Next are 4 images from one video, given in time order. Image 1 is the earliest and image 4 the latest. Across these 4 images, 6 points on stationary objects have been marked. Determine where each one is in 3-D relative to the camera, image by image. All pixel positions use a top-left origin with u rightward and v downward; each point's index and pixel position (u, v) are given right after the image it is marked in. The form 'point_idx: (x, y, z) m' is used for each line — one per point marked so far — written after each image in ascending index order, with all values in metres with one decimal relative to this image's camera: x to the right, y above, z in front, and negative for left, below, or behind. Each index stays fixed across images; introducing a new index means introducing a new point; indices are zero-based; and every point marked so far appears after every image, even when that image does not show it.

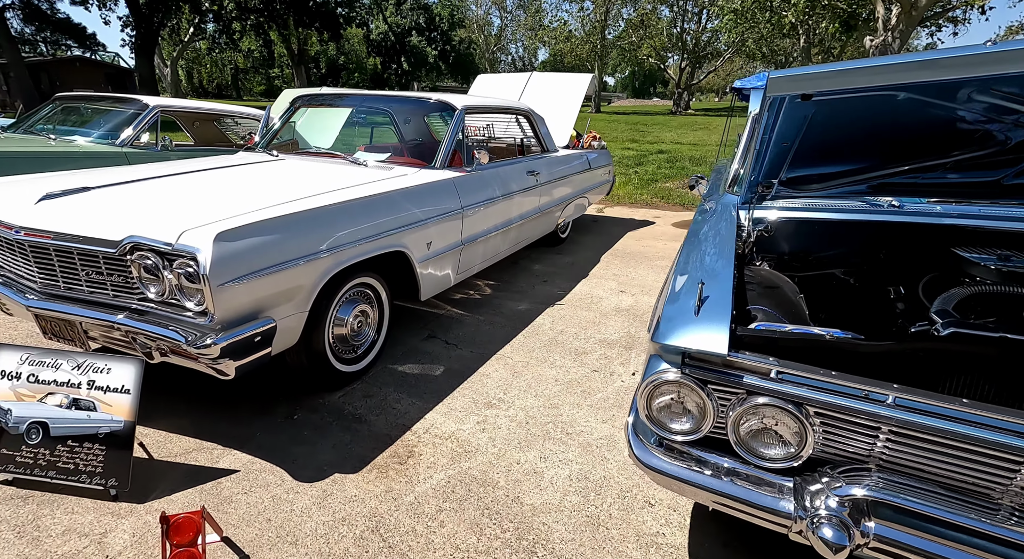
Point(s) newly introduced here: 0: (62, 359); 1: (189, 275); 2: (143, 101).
0: (-1.8, -0.3, +2.3) m
1: (-1.3, 0.0, +2.3) m
2: (-4.0, +1.9, +6.3) m
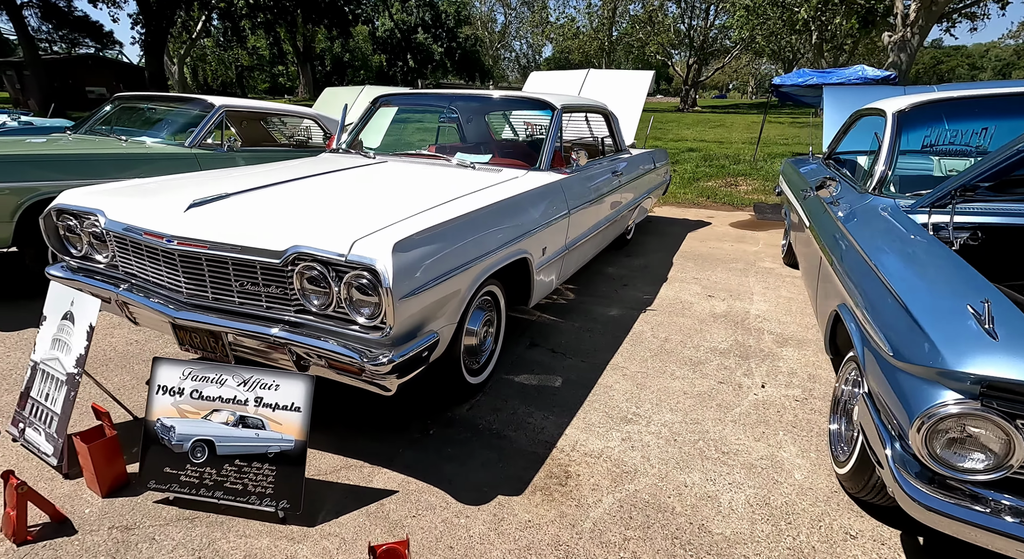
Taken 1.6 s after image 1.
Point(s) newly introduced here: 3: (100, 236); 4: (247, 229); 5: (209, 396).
0: (-1.1, -0.4, +2.2) m
1: (-0.6, 0.0, +2.2) m
2: (-3.2, +1.9, +6.2) m
3: (-2.0, +0.2, +2.8) m
4: (-1.1, +0.2, +2.3) m
5: (-1.2, -0.4, +2.3) m
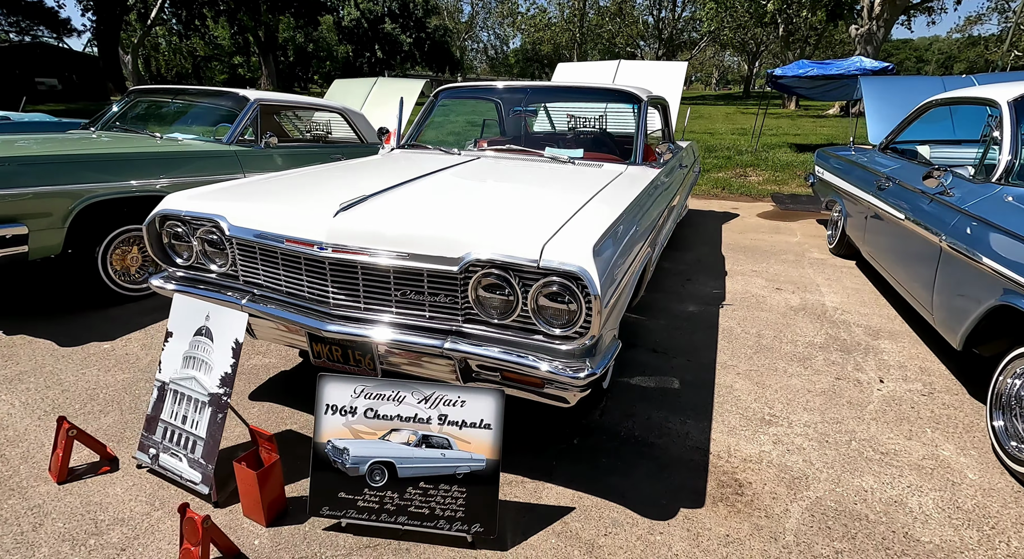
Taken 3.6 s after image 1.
0: (-0.4, -0.4, +2.1) m
1: (+0.2, -0.1, +2.0) m
2: (-2.7, +1.9, +5.9) m
3: (-1.3, +0.2, +2.6) m
4: (-0.4, +0.2, +2.2) m
5: (-0.4, -0.5, +2.1) m
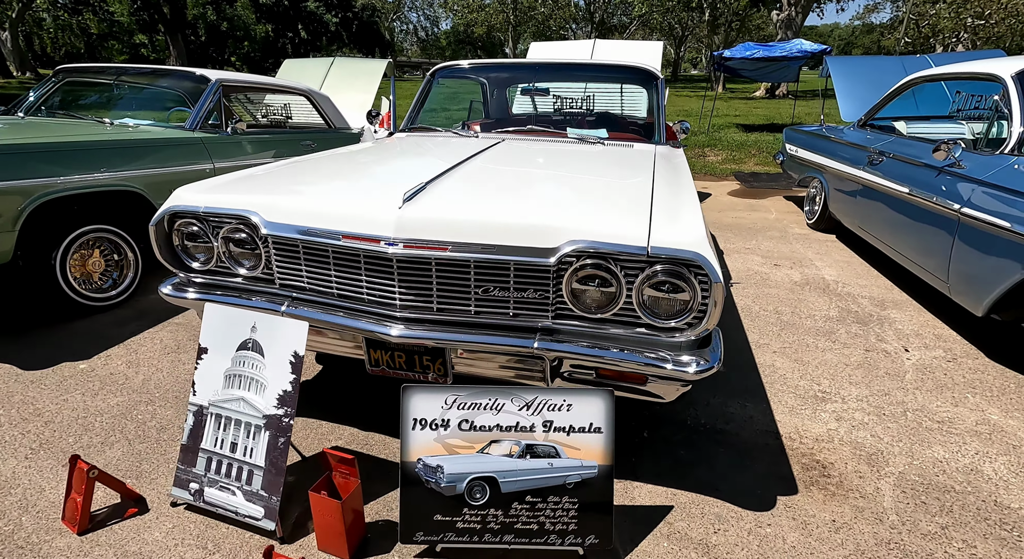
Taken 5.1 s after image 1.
0: (0.0, -0.4, +1.9) m
1: (+0.5, 0.0, +1.9) m
2: (-2.9, +1.8, +5.3) m
3: (-1.0, +0.1, +2.3) m
4: (-0.1, +0.2, +2.0) m
5: (-0.1, -0.5, +1.9) m
